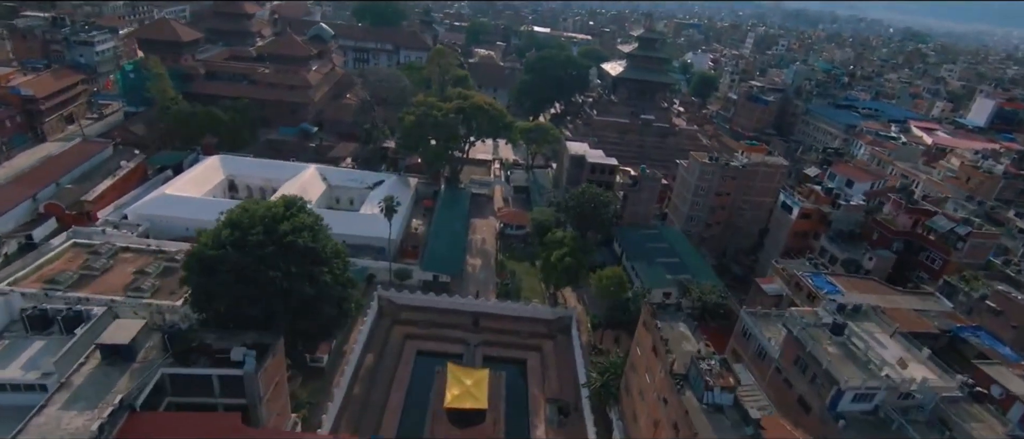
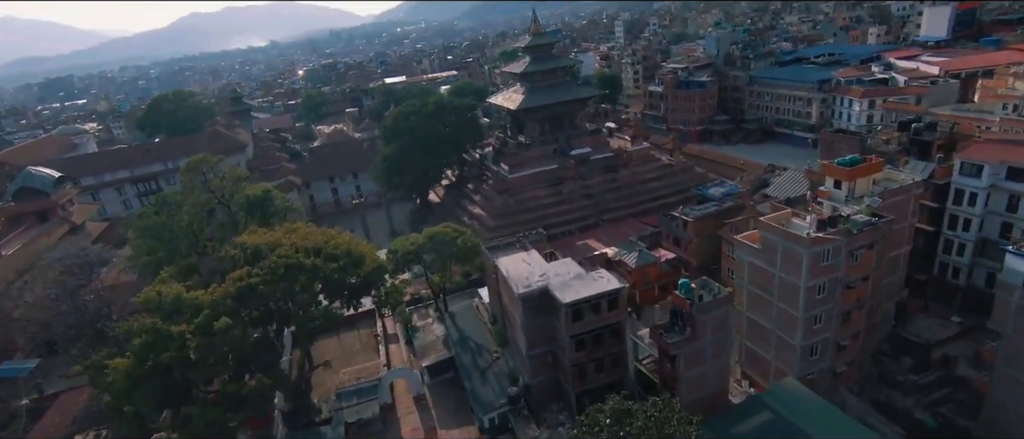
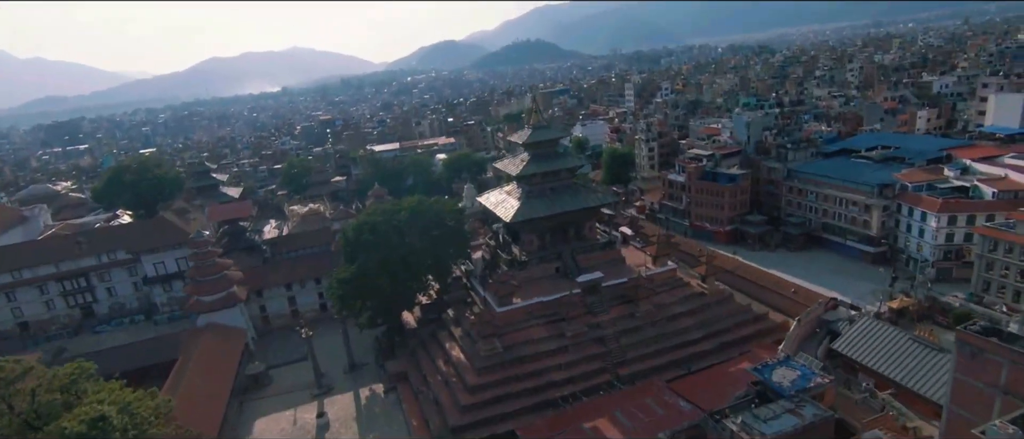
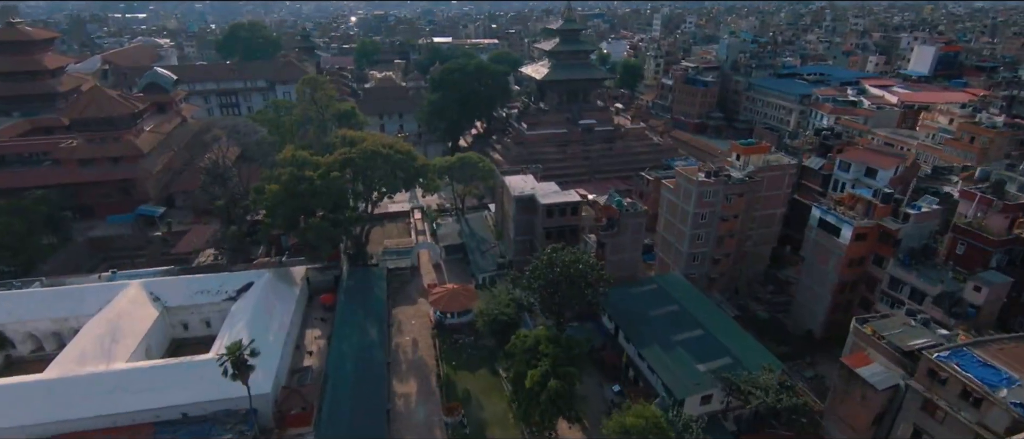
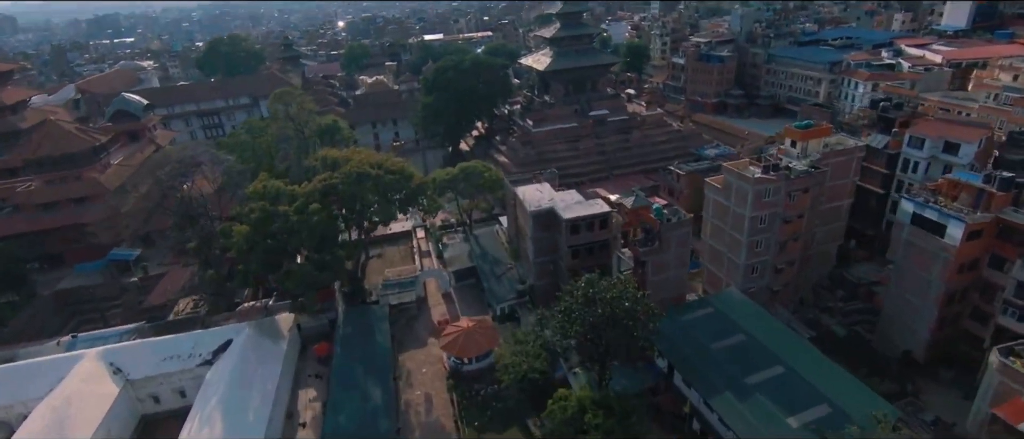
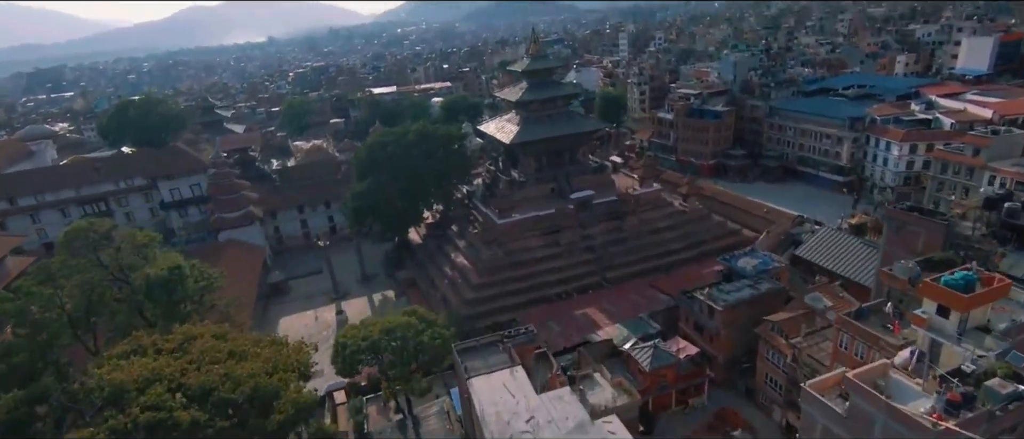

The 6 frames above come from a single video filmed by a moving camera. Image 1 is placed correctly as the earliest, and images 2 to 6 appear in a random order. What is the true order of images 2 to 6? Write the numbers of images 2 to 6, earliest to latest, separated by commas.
4, 5, 2, 6, 3
